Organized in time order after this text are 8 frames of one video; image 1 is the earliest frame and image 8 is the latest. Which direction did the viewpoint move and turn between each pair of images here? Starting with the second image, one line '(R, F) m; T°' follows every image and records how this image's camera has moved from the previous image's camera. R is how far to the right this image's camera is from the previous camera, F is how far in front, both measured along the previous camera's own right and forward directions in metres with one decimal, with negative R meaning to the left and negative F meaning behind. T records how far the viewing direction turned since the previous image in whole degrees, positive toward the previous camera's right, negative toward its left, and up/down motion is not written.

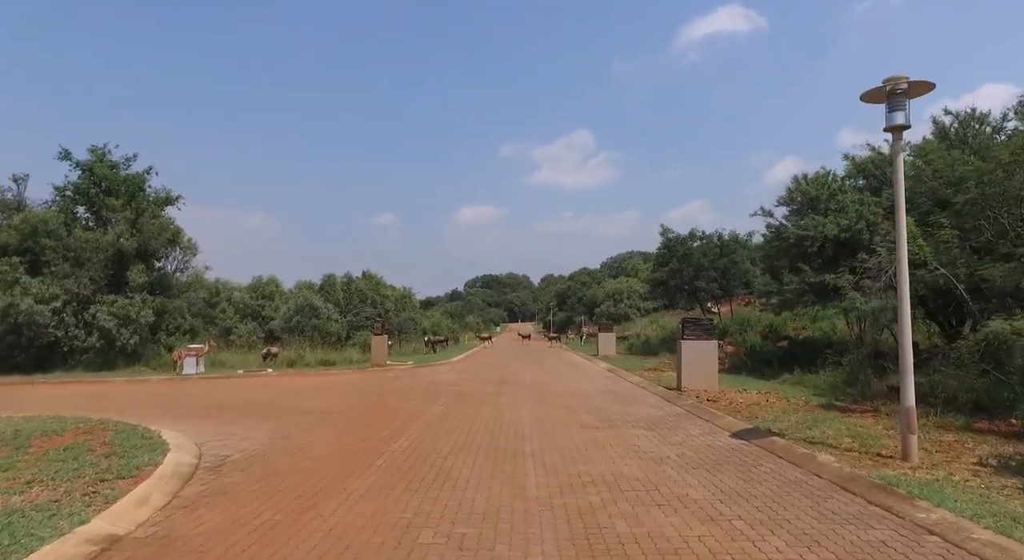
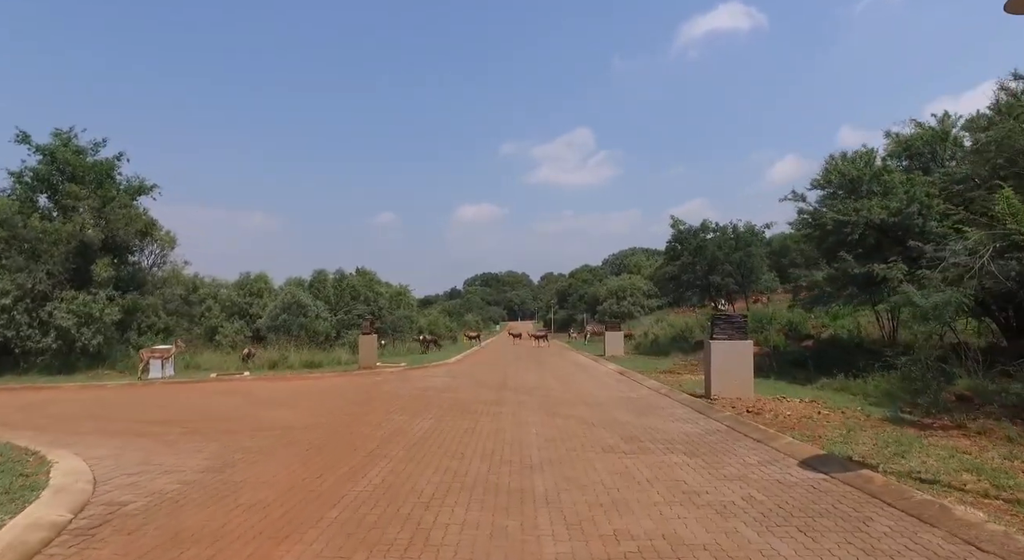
(-0.1, +2.1) m; 0°
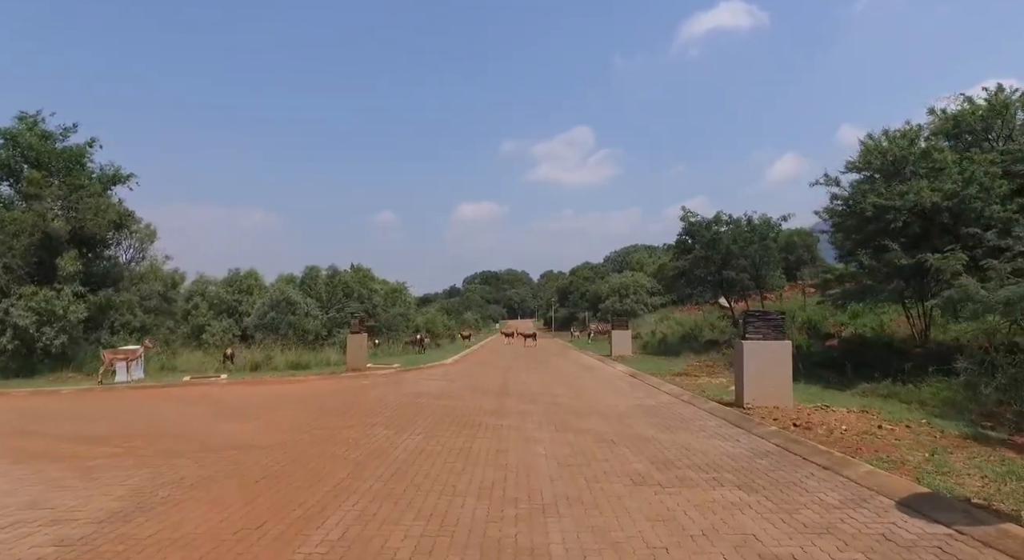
(-0.1, +1.8) m; 0°
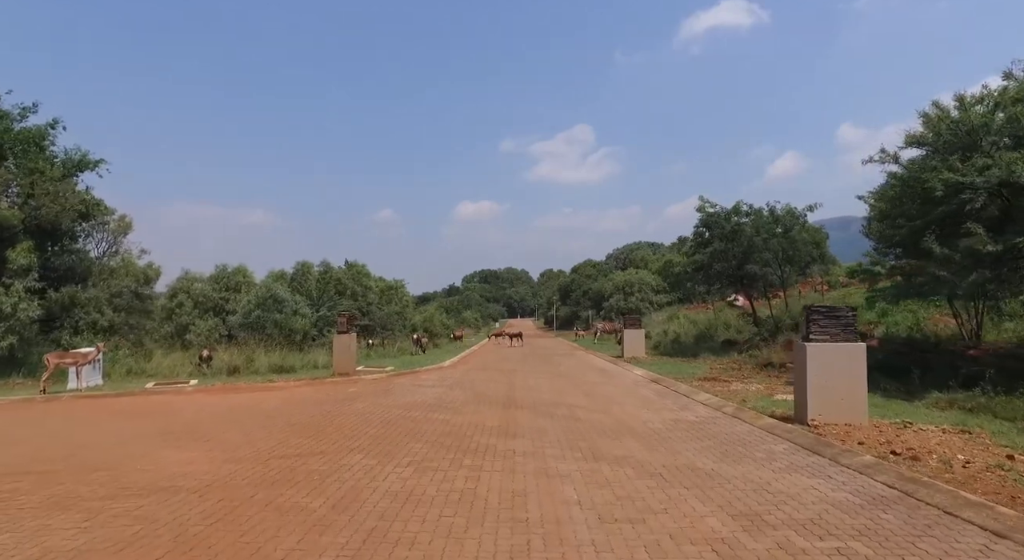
(-0.2, +2.2) m; 0°
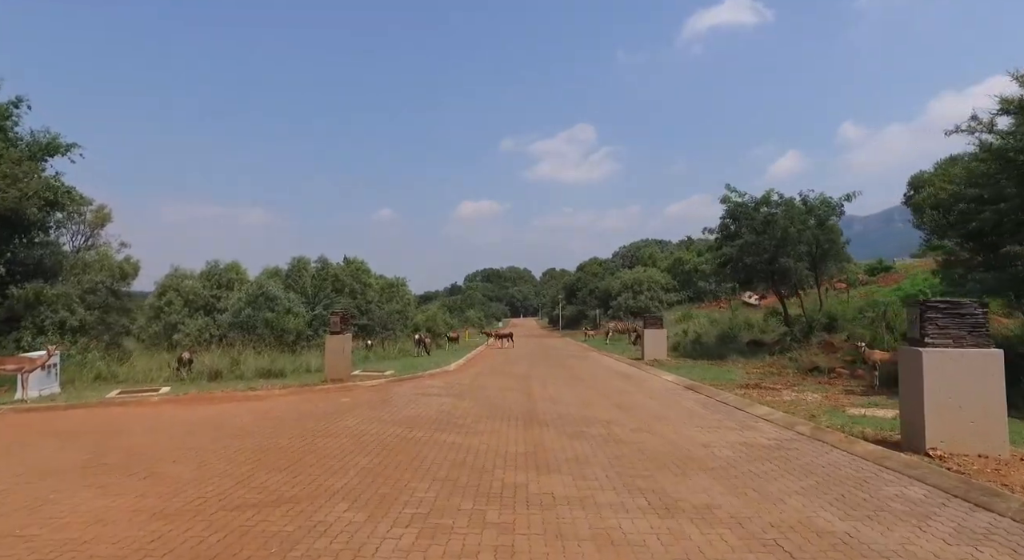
(-0.4, +2.2) m; 0°
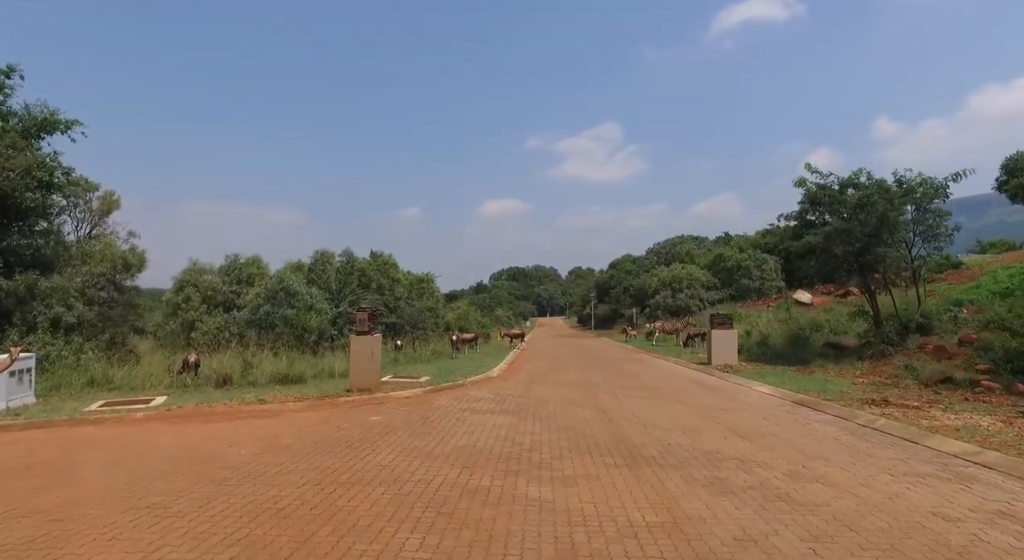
(-0.9, +2.9) m; -2°
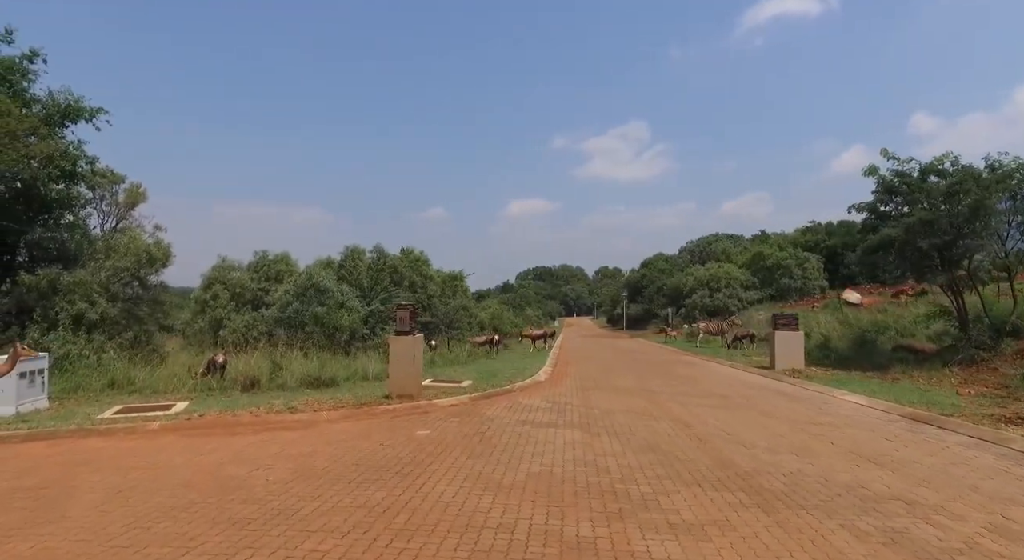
(-0.7, +1.5) m; -2°
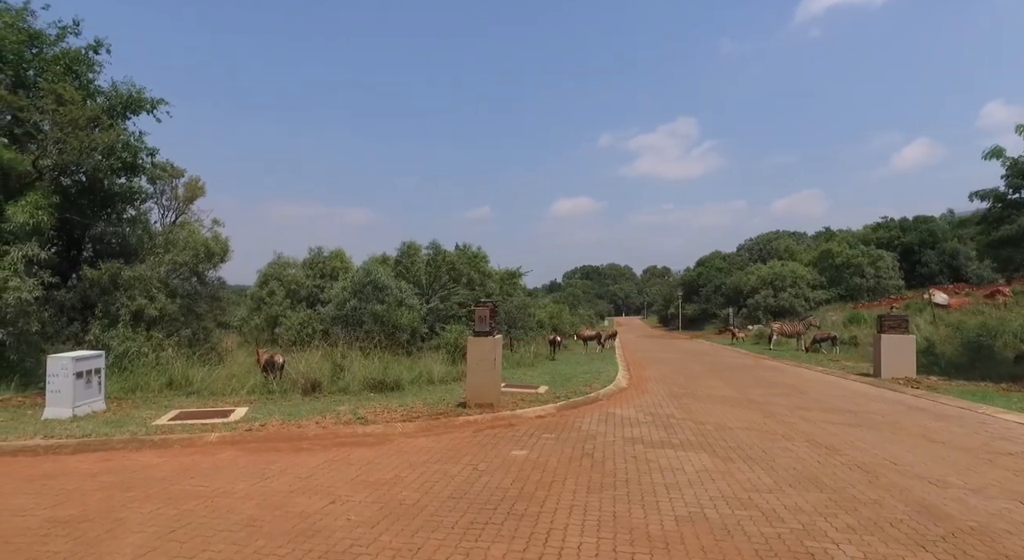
(-0.9, +1.5) m; -4°
